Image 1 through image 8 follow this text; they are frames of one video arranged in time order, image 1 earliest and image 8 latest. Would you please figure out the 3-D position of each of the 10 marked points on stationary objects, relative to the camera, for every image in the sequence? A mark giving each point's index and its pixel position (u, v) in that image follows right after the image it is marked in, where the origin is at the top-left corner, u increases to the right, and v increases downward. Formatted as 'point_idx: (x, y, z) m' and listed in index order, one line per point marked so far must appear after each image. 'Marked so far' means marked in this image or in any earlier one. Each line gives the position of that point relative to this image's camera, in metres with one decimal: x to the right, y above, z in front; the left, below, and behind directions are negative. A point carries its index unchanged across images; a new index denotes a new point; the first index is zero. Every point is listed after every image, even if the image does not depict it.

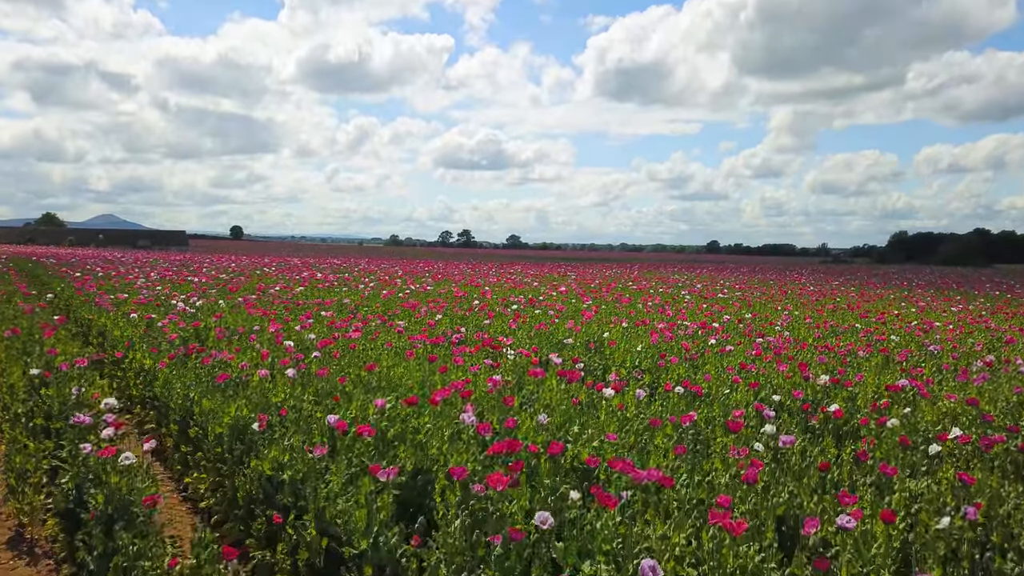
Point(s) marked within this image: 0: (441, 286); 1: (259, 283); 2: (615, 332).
0: (-0.8, 0.0, +14.2) m
1: (-2.7, 0.0, +13.1) m
2: (+0.7, -0.3, +8.5) m
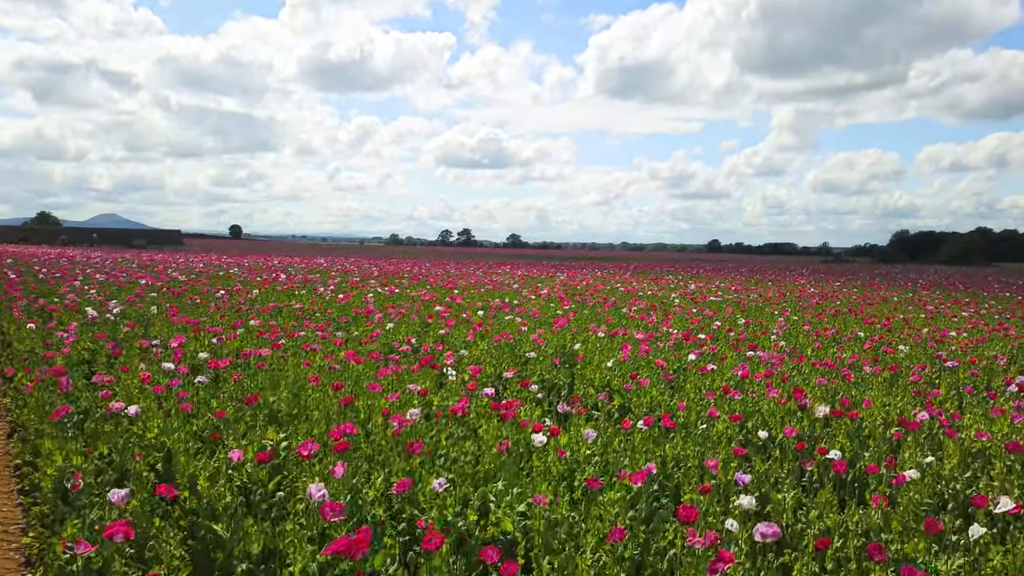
0: (-1.1, 0.0, +13.2) m
1: (-2.9, 0.0, +12.1) m
2: (+0.4, -0.3, +7.5) m
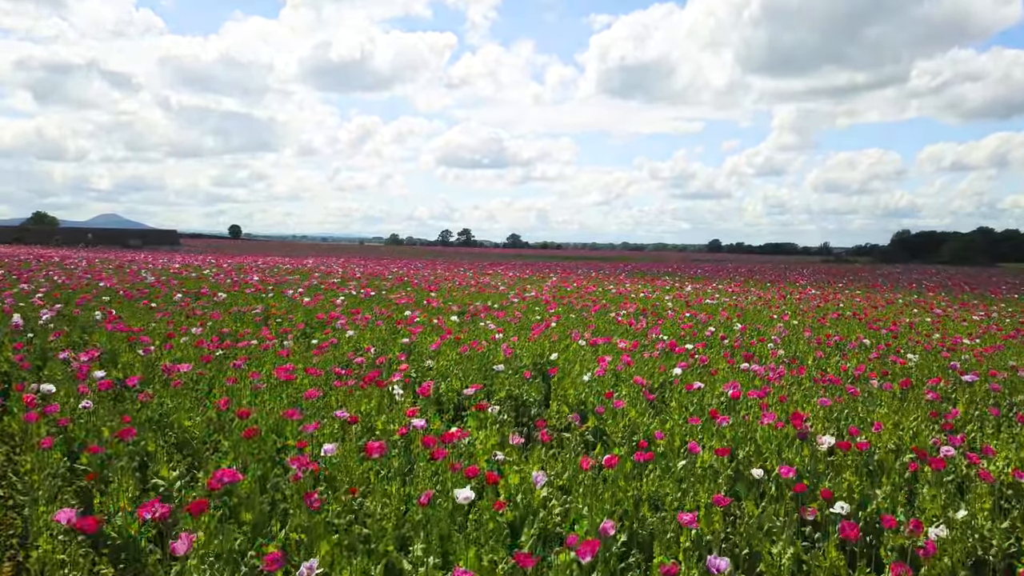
0: (-1.2, 0.0, +12.5) m
1: (-3.0, 0.0, +11.4) m
2: (+0.3, -0.4, +6.8) m
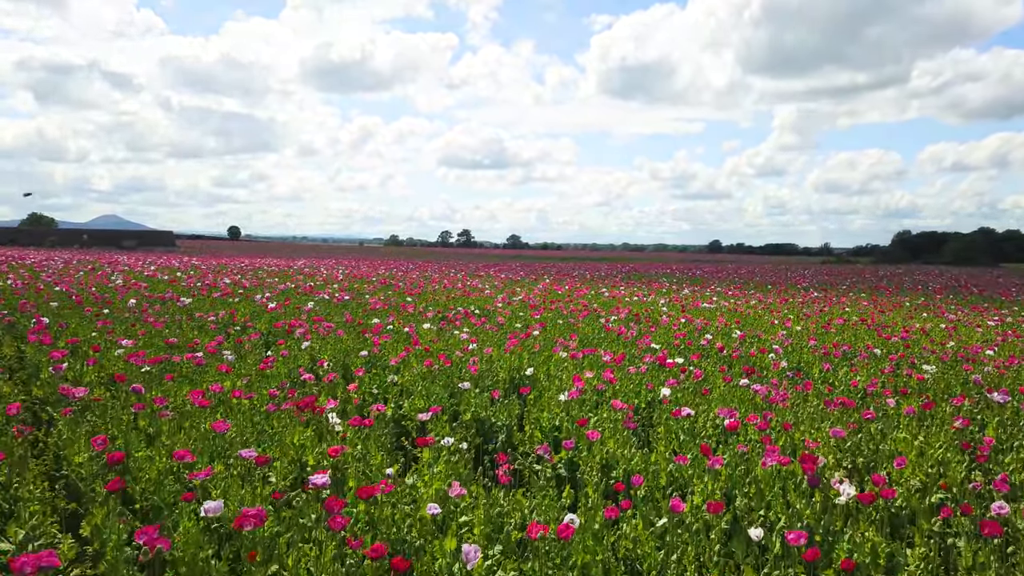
0: (-1.3, -0.1, +11.8) m
1: (-3.2, -0.1, +10.7) m
2: (+0.2, -0.4, +6.1) m
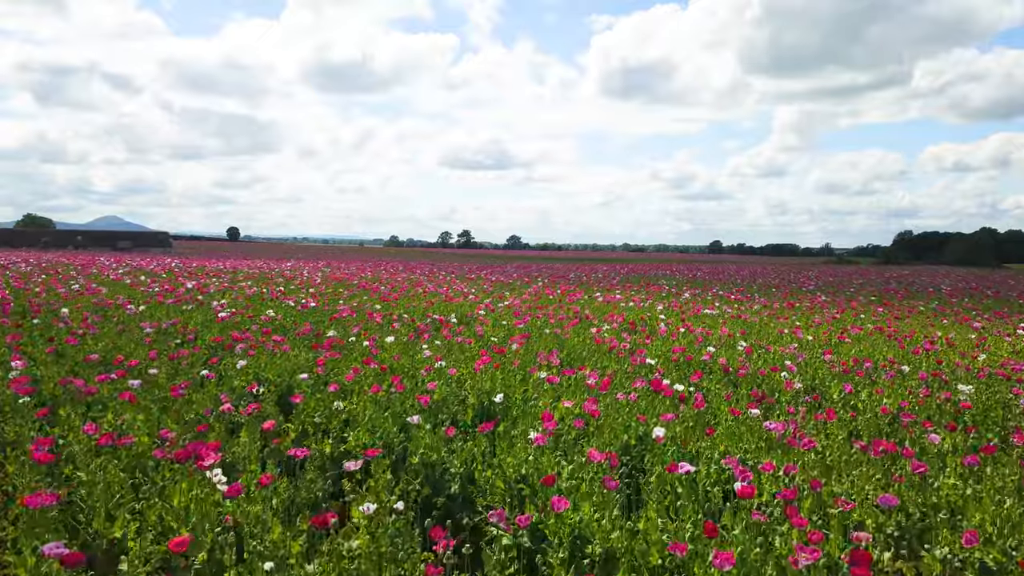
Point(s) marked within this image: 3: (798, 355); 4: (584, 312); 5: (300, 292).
0: (-1.5, -0.1, +10.9) m
1: (-3.3, -0.1, +9.8) m
2: (0.0, -0.4, +5.2) m
3: (+1.7, -0.4, +7.5) m
4: (+0.6, -0.2, +10.8) m
5: (-2.0, 0.0, +12.2) m
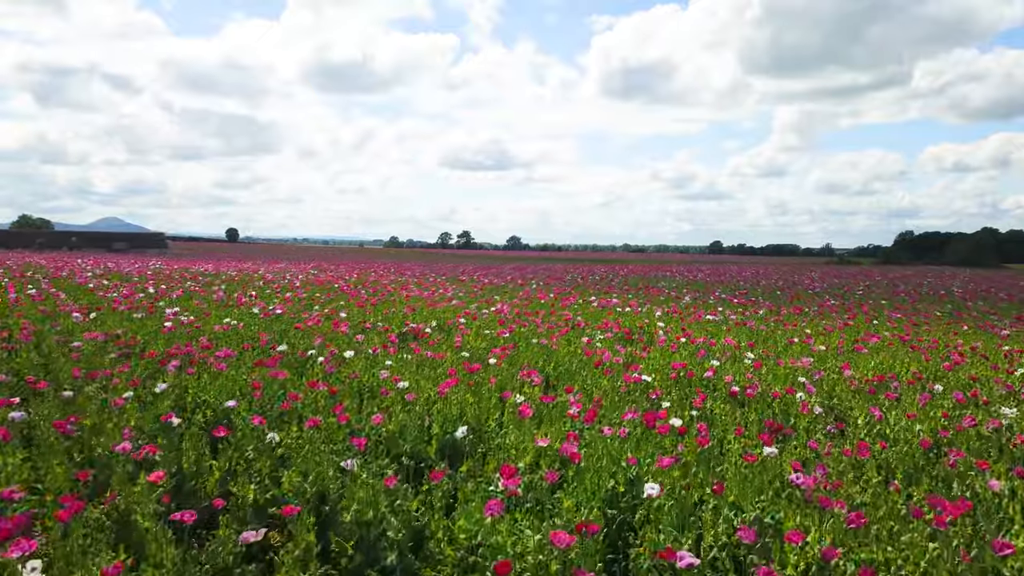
0: (-1.6, -0.2, +10.1) m
1: (-3.4, -0.1, +8.9) m
2: (-0.1, -0.5, +4.4) m
3: (+1.6, -0.4, +6.7) m
4: (+0.5, -0.2, +10.0) m
5: (-2.2, -0.1, +11.4) m
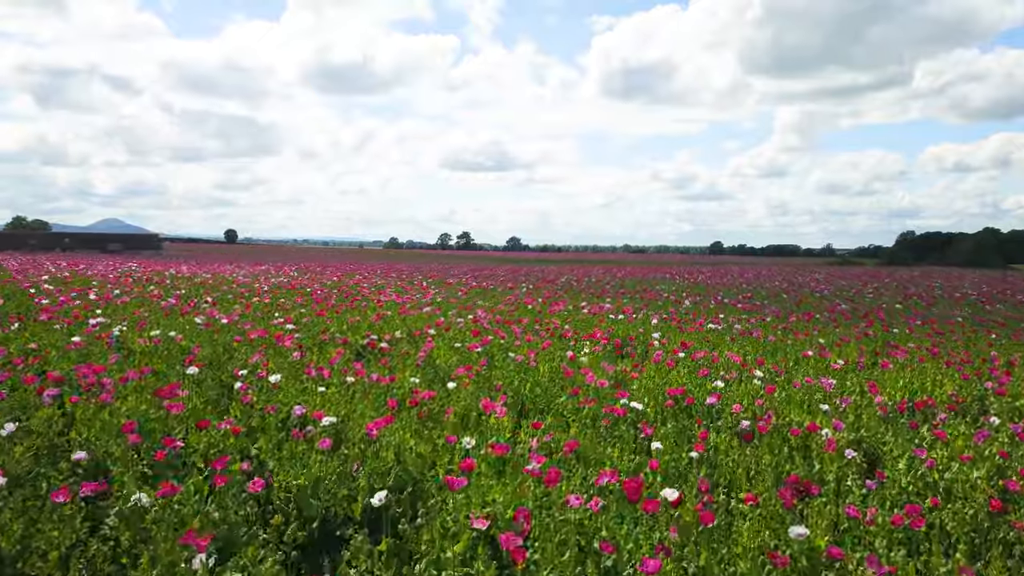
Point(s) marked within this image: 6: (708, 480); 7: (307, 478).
0: (-1.7, -0.2, +9.0) m
1: (-3.6, -0.2, +7.9) m
2: (-0.2, -0.5, +3.4) m
3: (+1.4, -0.5, +5.7) m
4: (+0.4, -0.3, +9.0) m
5: (-2.3, -0.1, +10.4) m
6: (+0.6, -0.5, +3.6) m
7: (-0.6, -0.5, +3.5) m
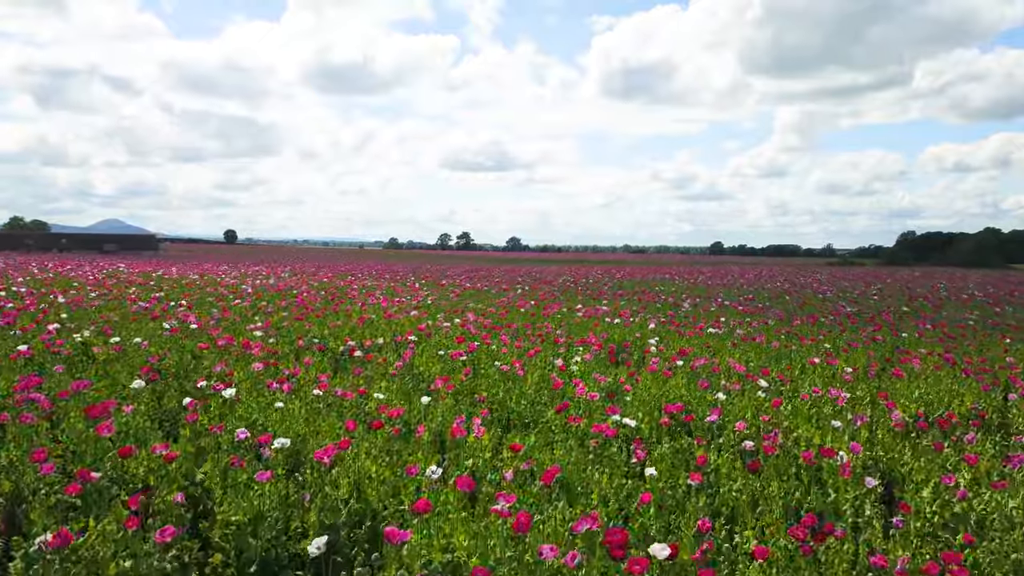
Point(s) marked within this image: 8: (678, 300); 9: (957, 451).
0: (-1.8, -0.2, +8.6) m
1: (-3.6, -0.2, +7.5) m
2: (-0.3, -0.5, +2.9) m
3: (+1.4, -0.5, +5.2) m
4: (+0.3, -0.3, +8.5) m
5: (-2.4, -0.1, +9.9) m
6: (+0.5, -0.5, +3.1) m
7: (-0.6, -0.5, +3.0) m
8: (+1.8, -0.1, +13.3) m
9: (+1.5, -0.5, +4.3) m
